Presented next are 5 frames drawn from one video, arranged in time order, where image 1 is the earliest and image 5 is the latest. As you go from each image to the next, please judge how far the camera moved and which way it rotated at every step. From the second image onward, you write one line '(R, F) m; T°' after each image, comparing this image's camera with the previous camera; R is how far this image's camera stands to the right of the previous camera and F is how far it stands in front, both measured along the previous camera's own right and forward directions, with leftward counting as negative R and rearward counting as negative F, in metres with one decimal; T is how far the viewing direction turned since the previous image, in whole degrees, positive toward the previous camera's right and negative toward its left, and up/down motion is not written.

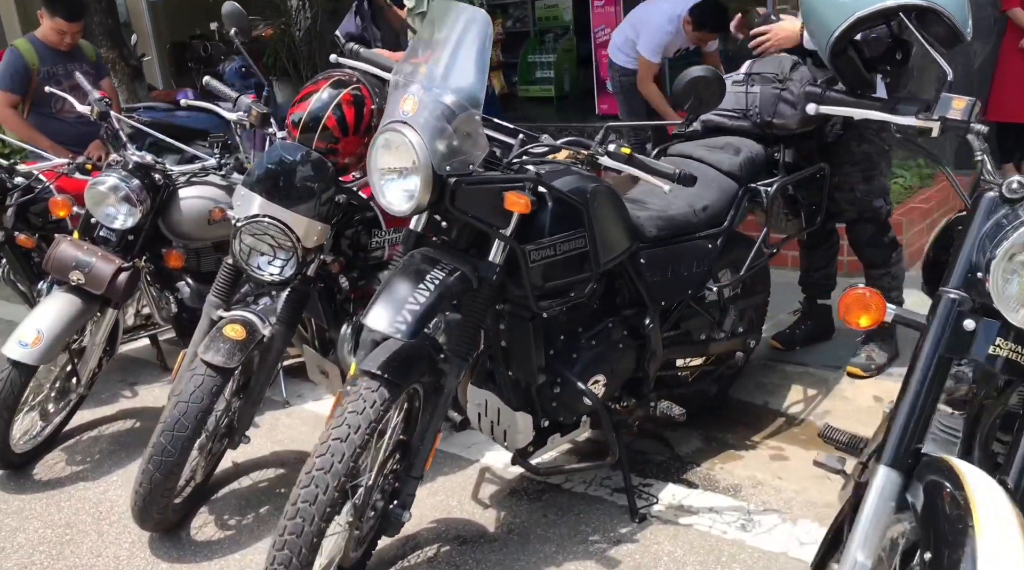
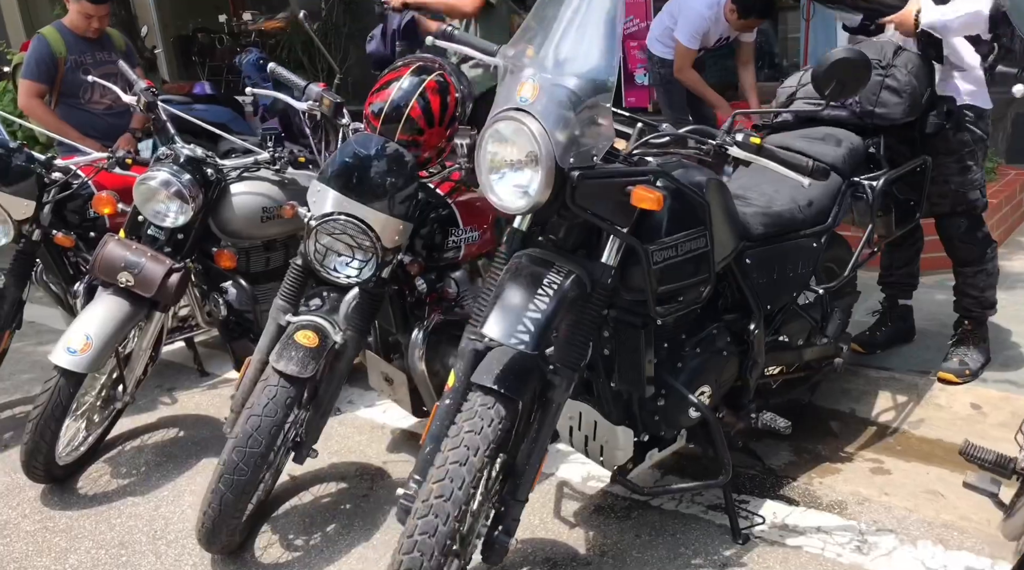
(-0.3, +0.2) m; 0°
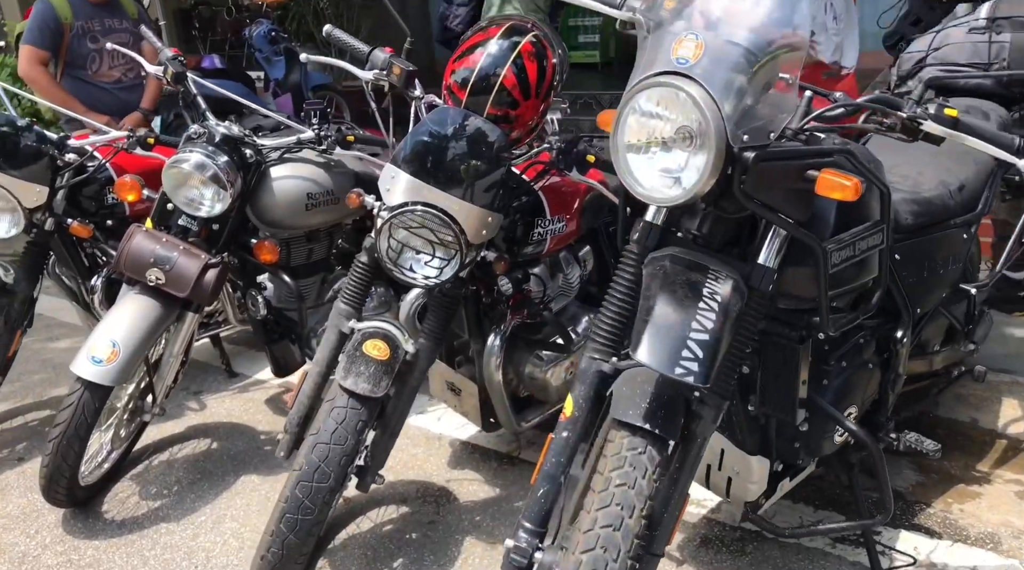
(-0.3, +0.5) m; 0°
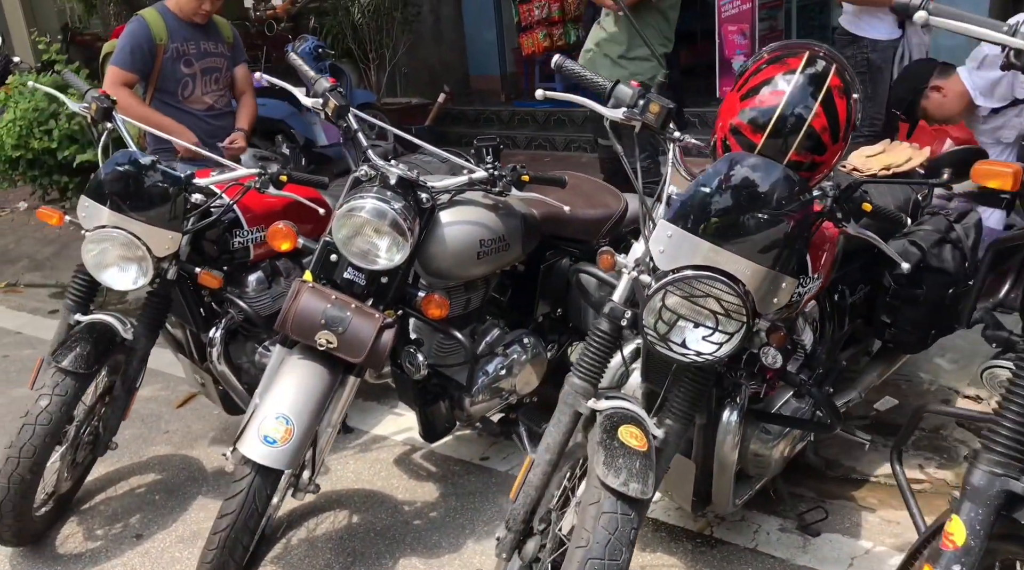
(-0.7, +0.4) m; +1°
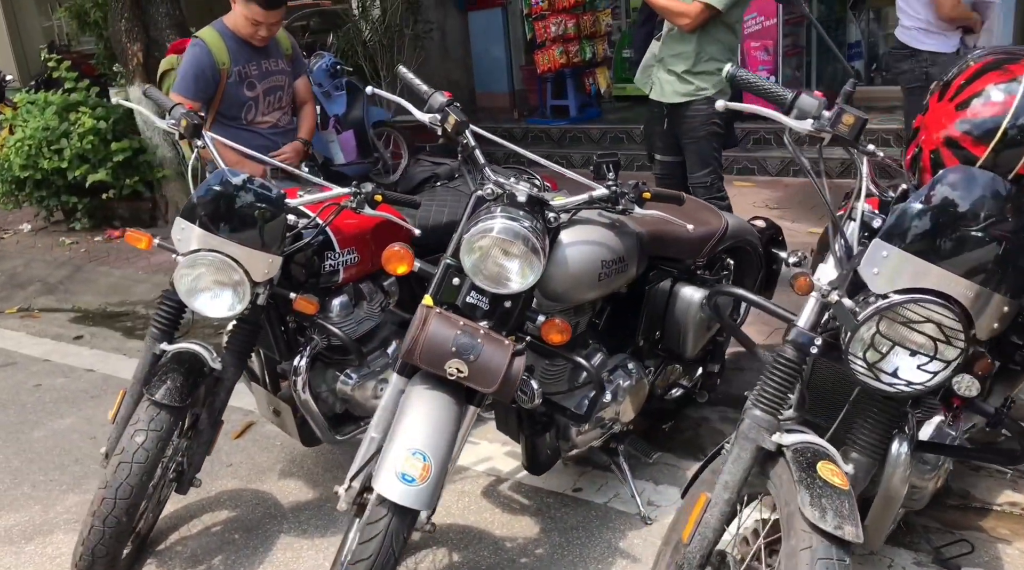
(-0.4, +0.2) m; +1°
